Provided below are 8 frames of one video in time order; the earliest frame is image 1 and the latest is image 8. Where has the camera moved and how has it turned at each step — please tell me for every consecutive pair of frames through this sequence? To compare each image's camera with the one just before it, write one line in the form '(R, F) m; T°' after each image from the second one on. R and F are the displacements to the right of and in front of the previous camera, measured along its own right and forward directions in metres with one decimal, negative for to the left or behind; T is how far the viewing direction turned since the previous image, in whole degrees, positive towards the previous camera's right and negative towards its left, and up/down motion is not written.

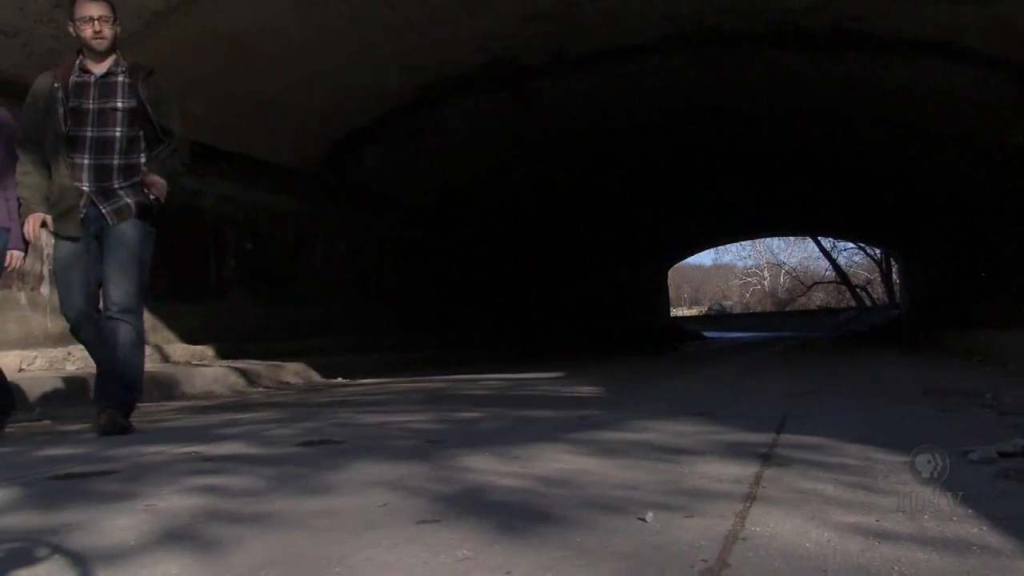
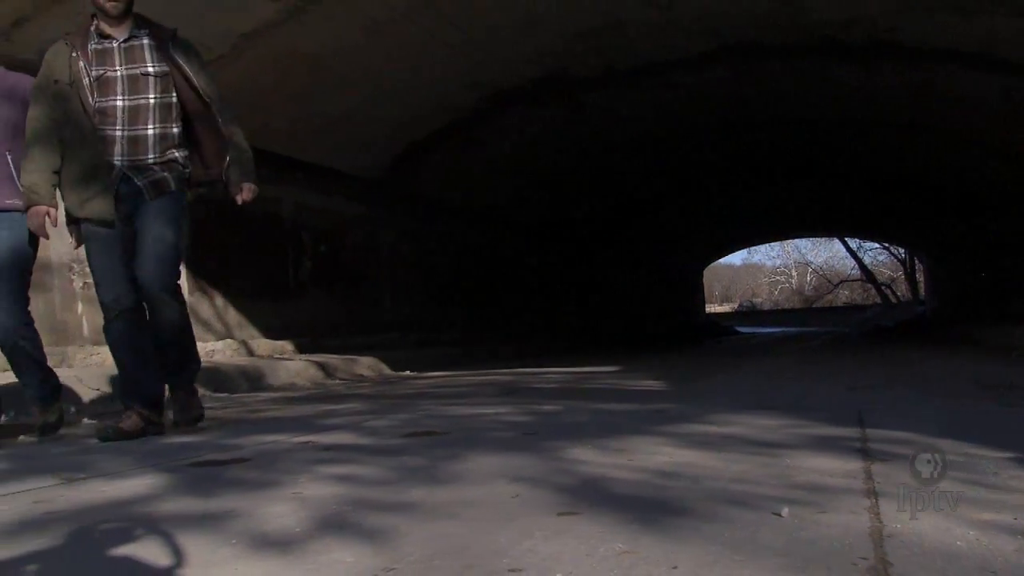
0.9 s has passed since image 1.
(-1.3, +0.2) m; -2°
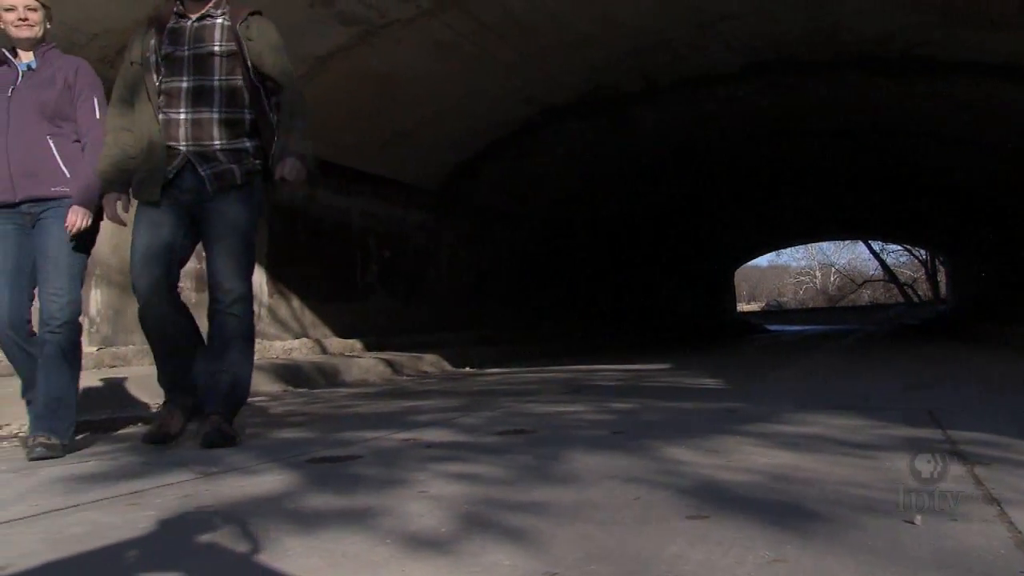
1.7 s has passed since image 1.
(-1.1, +0.1) m; -2°
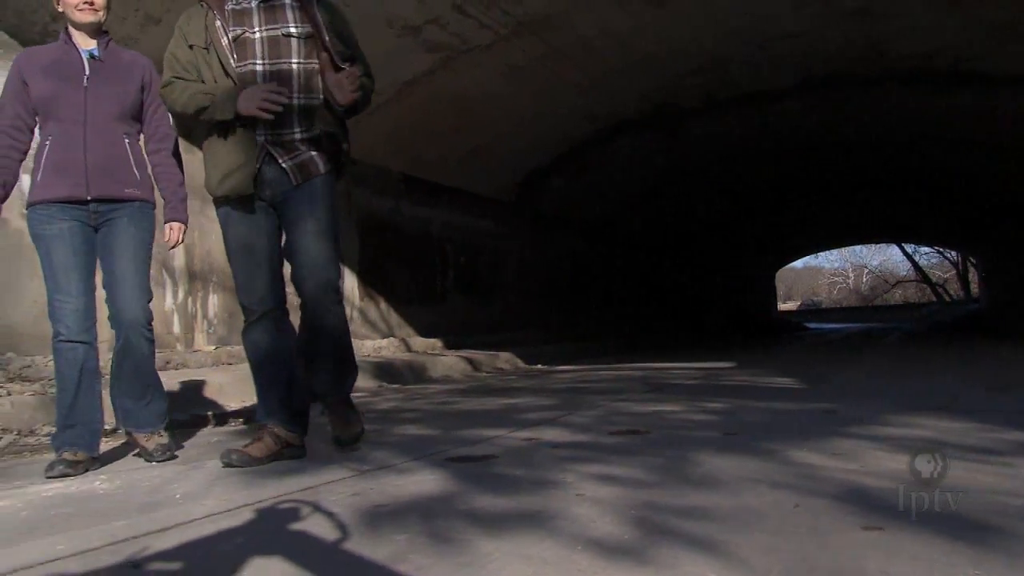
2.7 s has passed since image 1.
(-1.3, +0.1) m; -3°
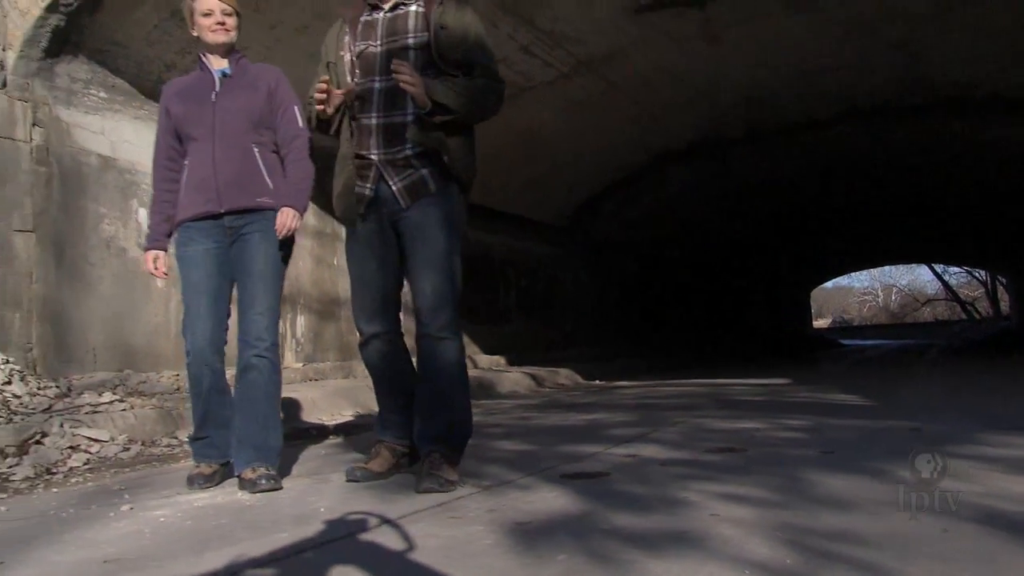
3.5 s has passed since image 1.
(-1.0, 0.0) m; -2°
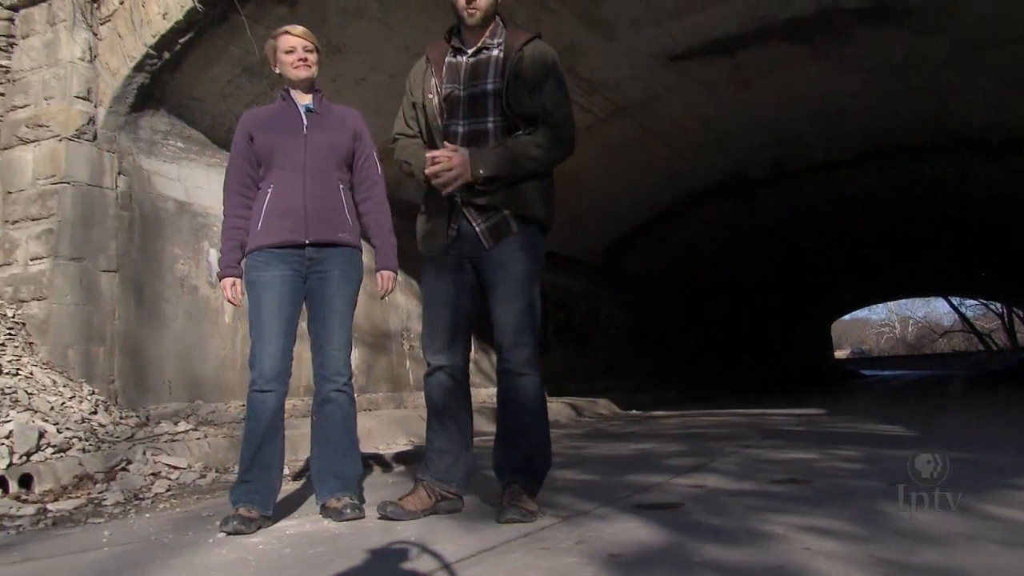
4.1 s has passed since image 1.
(-0.6, -0.1) m; -1°
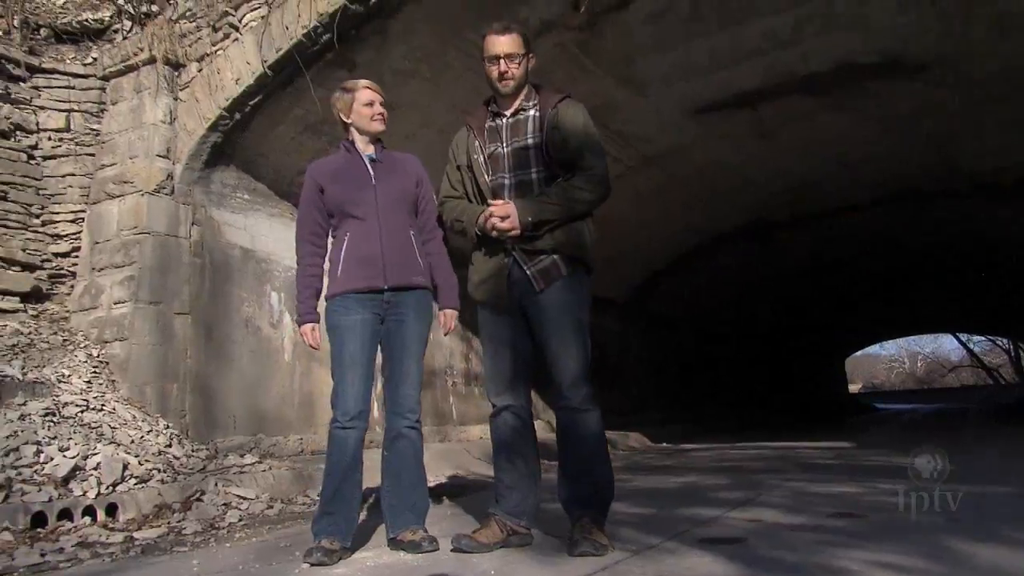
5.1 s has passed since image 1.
(-0.6, -0.2) m; -1°
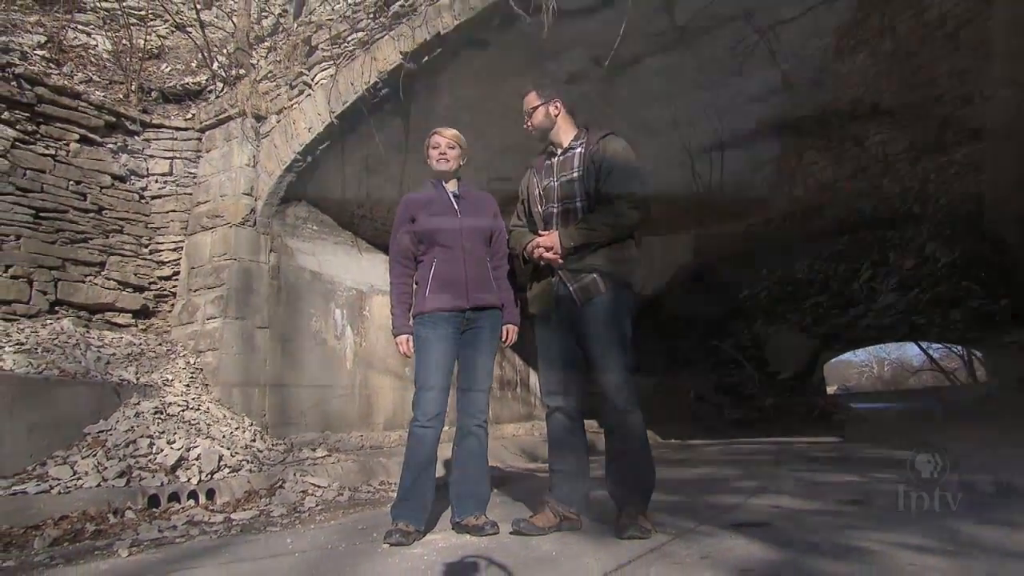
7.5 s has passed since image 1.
(-0.4, -0.7) m; -2°
